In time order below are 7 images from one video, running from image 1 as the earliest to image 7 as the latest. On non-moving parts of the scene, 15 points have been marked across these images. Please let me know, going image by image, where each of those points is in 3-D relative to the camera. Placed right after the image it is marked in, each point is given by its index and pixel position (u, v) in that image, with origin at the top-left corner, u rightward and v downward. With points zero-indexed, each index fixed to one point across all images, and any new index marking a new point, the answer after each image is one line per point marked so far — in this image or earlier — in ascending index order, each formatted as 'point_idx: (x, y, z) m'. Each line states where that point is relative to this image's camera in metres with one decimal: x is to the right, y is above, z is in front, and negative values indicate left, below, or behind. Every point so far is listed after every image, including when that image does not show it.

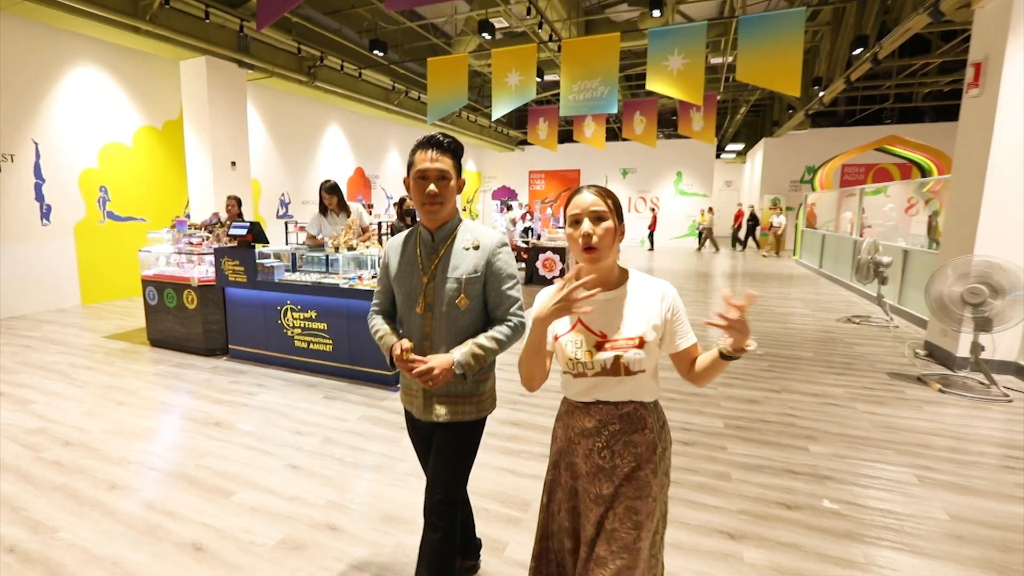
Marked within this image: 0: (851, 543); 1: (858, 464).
0: (+1.4, -1.0, +2.1) m
1: (+1.8, -0.9, +2.8) m
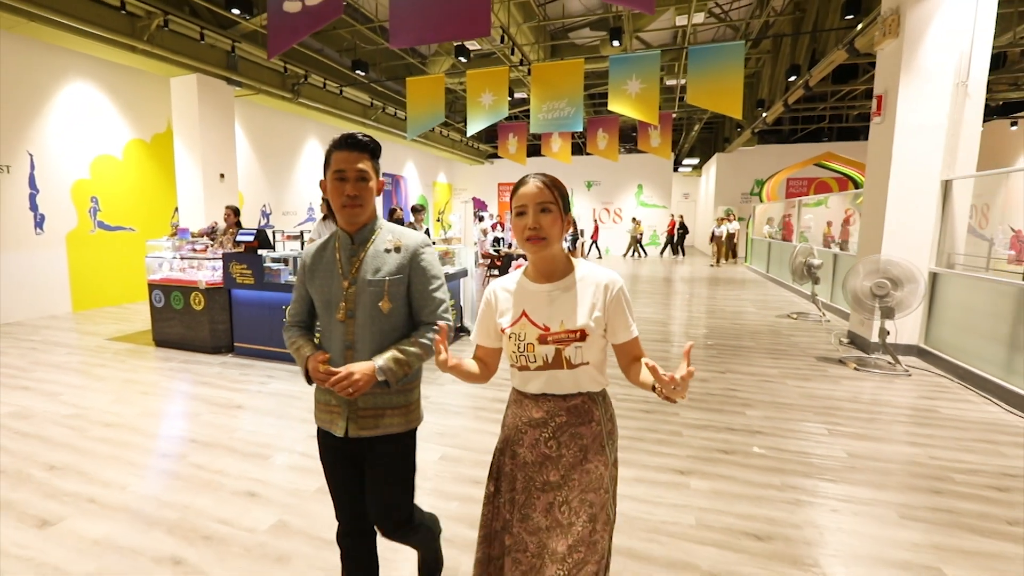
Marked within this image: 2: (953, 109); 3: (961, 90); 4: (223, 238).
0: (+1.4, -0.9, +2.7) m
1: (+1.8, -0.9, +3.4) m
2: (+3.8, +1.5, +4.5) m
3: (+3.8, +1.7, +4.4) m
4: (-3.1, +0.5, +5.5) m
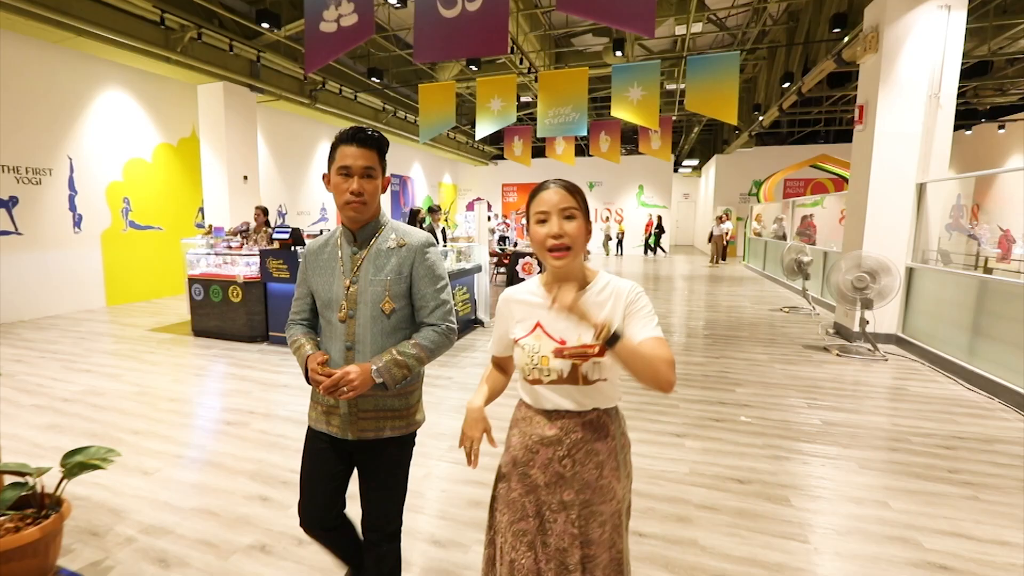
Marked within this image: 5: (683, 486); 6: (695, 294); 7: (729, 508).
0: (+1.5, -0.9, +3.2) m
1: (+1.9, -0.8, +3.9) m
2: (+3.9, +1.6, +4.9) m
3: (+3.9, +1.7, +4.9) m
4: (-2.9, +0.6, +6.0) m
5: (+0.8, -0.9, +2.5) m
6: (+3.2, -0.1, +9.0) m
7: (+1.0, -1.0, +2.3) m
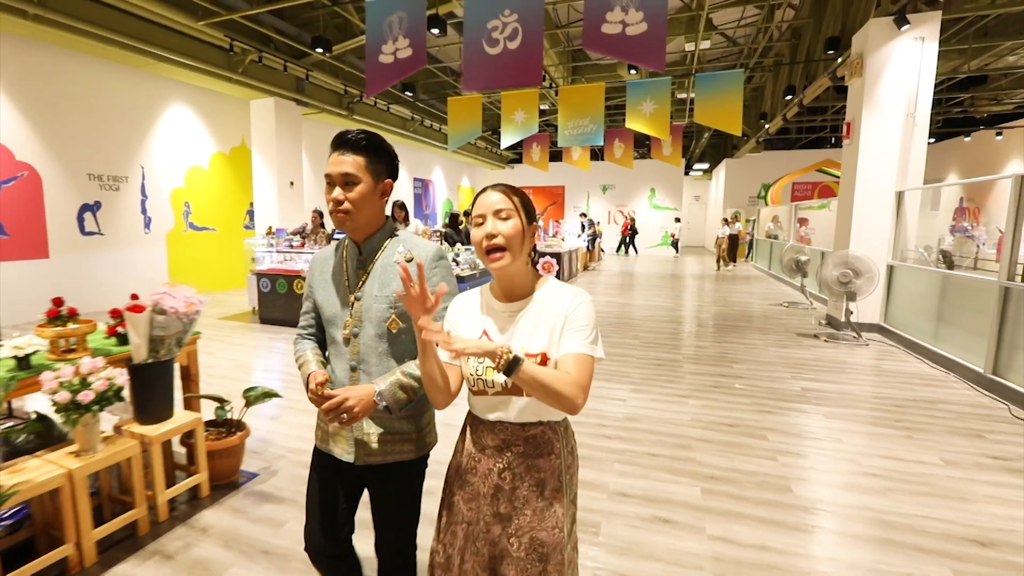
0: (+1.8, -0.8, +3.9) m
1: (+2.2, -0.7, +4.6) m
2: (+4.2, +1.6, +5.6) m
3: (+4.3, +1.8, +5.6) m
4: (-2.6, +0.7, +6.8) m
5: (+1.1, -0.9, +3.3) m
6: (+3.6, -0.1, +9.7) m
7: (+1.2, -0.9, +3.1) m
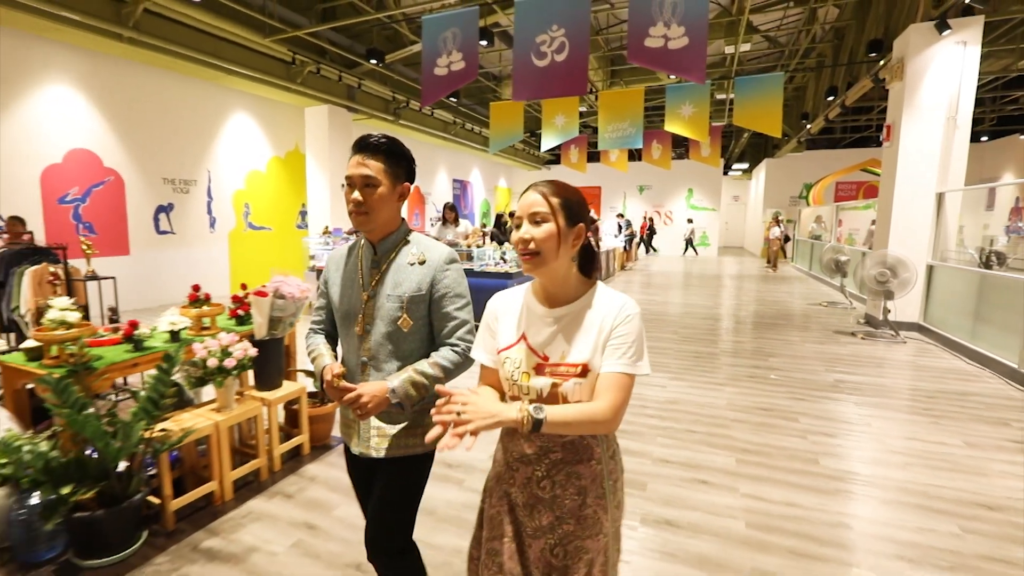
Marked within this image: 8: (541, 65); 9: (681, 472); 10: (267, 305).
0: (+2.2, -0.8, +4.2) m
1: (+2.6, -0.7, +4.8) m
2: (+4.8, +1.7, +5.7) m
3: (+4.8, +1.8, +5.6) m
4: (-2.0, +0.7, +7.3) m
5: (+1.5, -0.8, +3.6) m
6: (+4.4, -0.1, +9.8) m
7: (+1.6, -0.9, +3.3) m
8: (+0.3, +2.3, +5.4) m
9: (+0.9, -0.9, +2.6) m
10: (-1.2, -0.1, +2.6) m
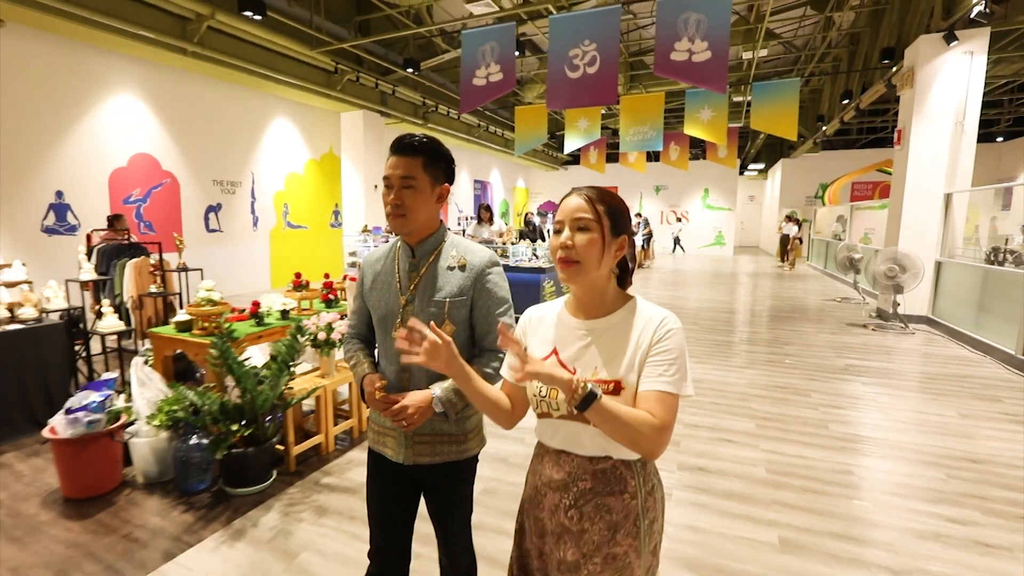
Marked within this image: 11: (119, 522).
0: (+2.5, -0.7, +4.6) m
1: (+3.0, -0.6, +5.2) m
2: (+5.2, +1.7, +6.1) m
3: (+5.2, +1.9, +6.0) m
4: (-1.6, +0.8, +7.9) m
5: (+1.8, -0.8, +4.0) m
6: (+4.9, 0.0, +10.2) m
7: (+1.9, -0.8, +3.8) m
8: (+0.7, +2.4, +5.8) m
9: (+1.2, -0.9, +3.1) m
10: (-0.9, 0.0, +3.1) m
11: (-1.8, -1.1, +2.3) m
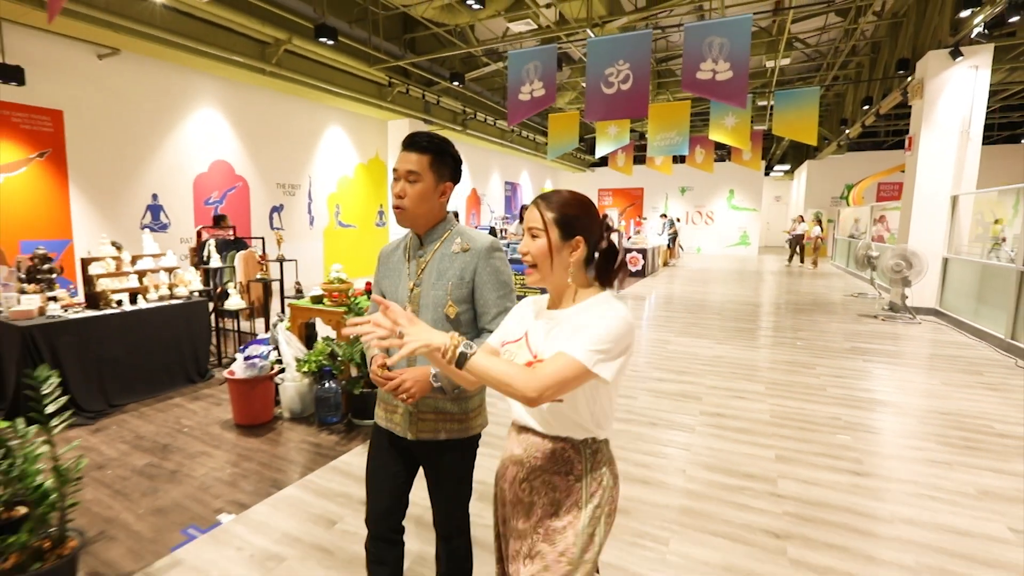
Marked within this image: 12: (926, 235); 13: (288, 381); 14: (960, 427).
0: (+3.0, -0.6, +5.2) m
1: (+3.5, -0.6, +5.9) m
2: (+5.7, +1.8, +6.6) m
3: (+5.7, +1.9, +6.5) m
4: (-0.9, +0.9, +8.7) m
5: (+2.2, -0.7, +4.7) m
6: (+5.6, +0.1, +10.8) m
7: (+2.3, -0.7, +4.5) m
8: (+1.2, +2.5, +6.6) m
9: (+1.6, -0.8, +3.8) m
10: (-0.5, +0.1, +3.9) m
11: (-1.4, -0.9, +3.2) m
12: (+5.5, +0.7, +6.9) m
13: (-1.5, -0.6, +3.5) m
14: (+2.8, -0.9, +3.2) m
